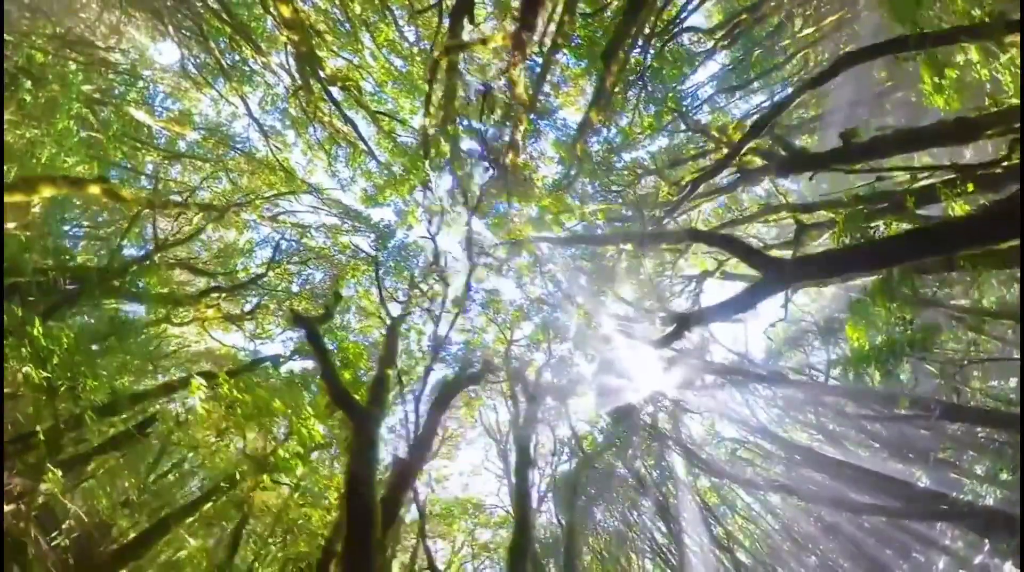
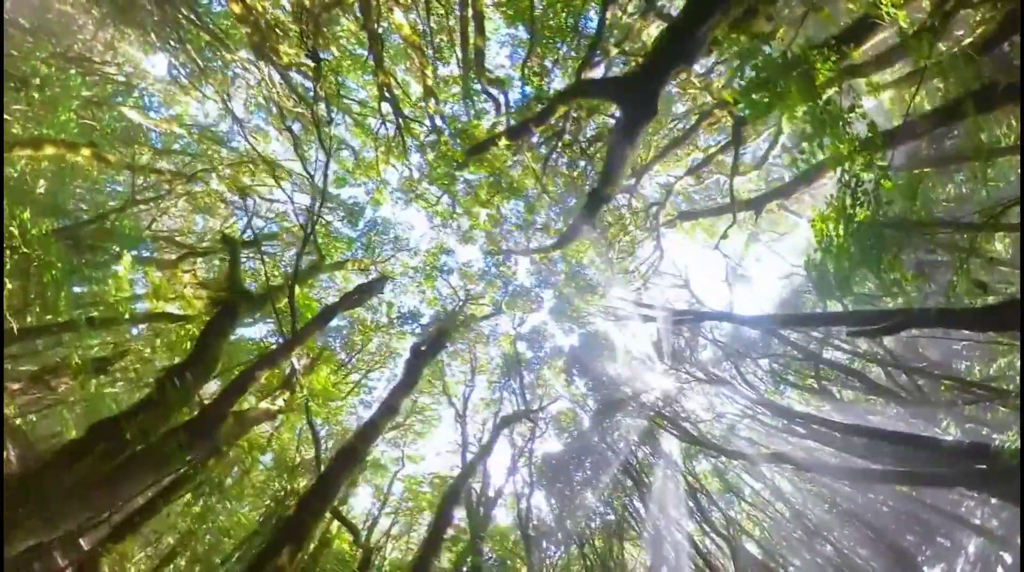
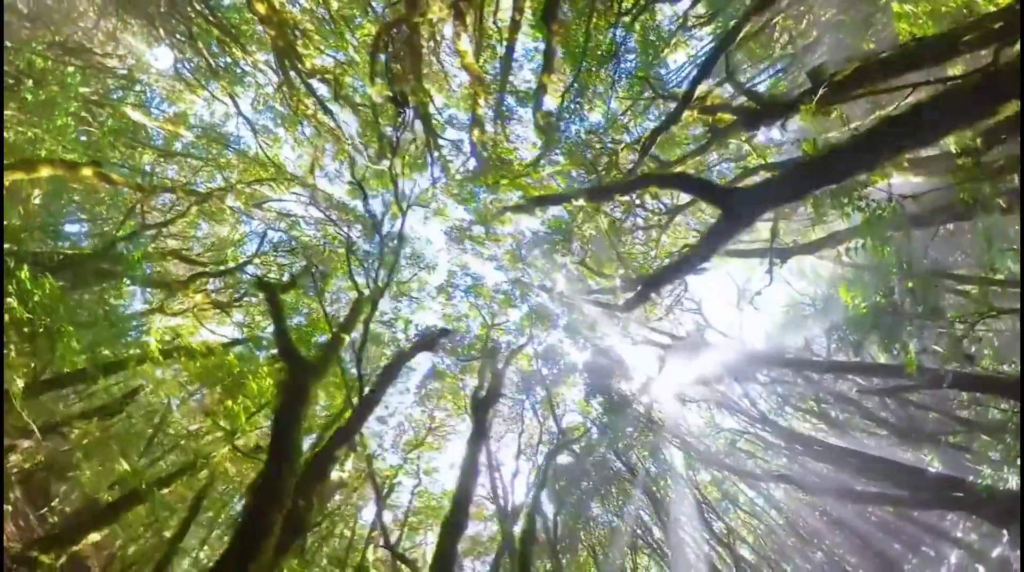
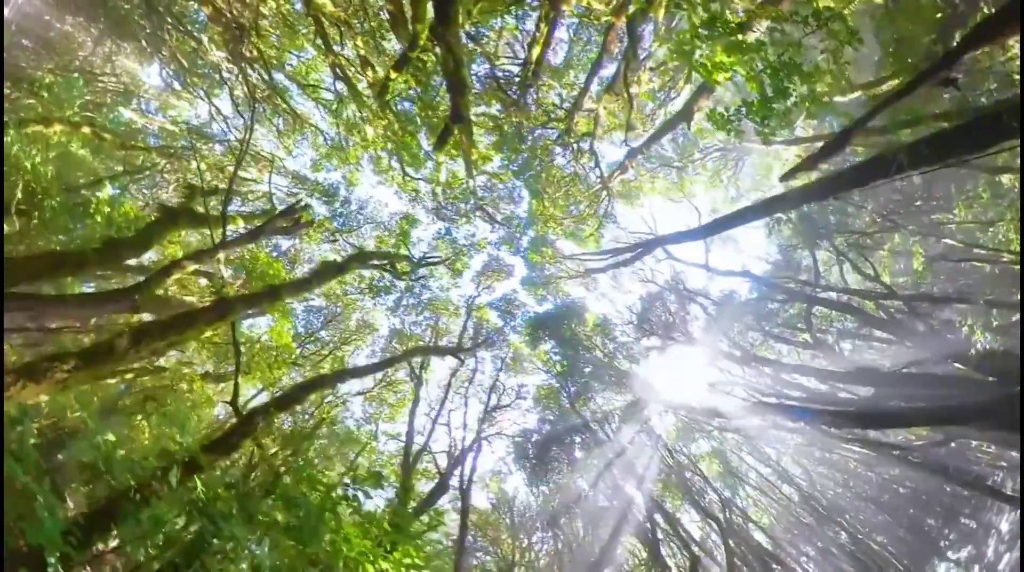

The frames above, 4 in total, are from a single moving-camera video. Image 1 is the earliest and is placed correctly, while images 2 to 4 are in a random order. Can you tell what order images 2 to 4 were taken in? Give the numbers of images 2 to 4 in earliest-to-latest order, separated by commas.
3, 2, 4
